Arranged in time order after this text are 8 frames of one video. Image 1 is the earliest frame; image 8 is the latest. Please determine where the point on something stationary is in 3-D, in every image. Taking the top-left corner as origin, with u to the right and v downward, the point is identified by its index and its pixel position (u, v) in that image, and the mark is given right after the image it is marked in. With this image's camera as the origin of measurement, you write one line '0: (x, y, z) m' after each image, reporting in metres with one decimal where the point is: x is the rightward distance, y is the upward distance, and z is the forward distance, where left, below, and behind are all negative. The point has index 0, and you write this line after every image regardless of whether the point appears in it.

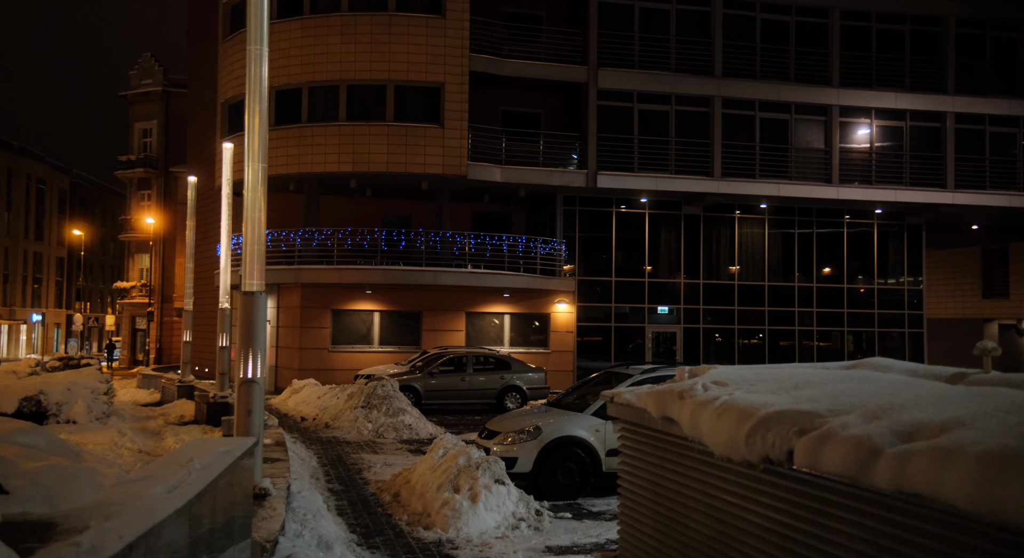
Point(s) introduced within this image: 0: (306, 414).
0: (-5.0, -3.3, +17.8) m
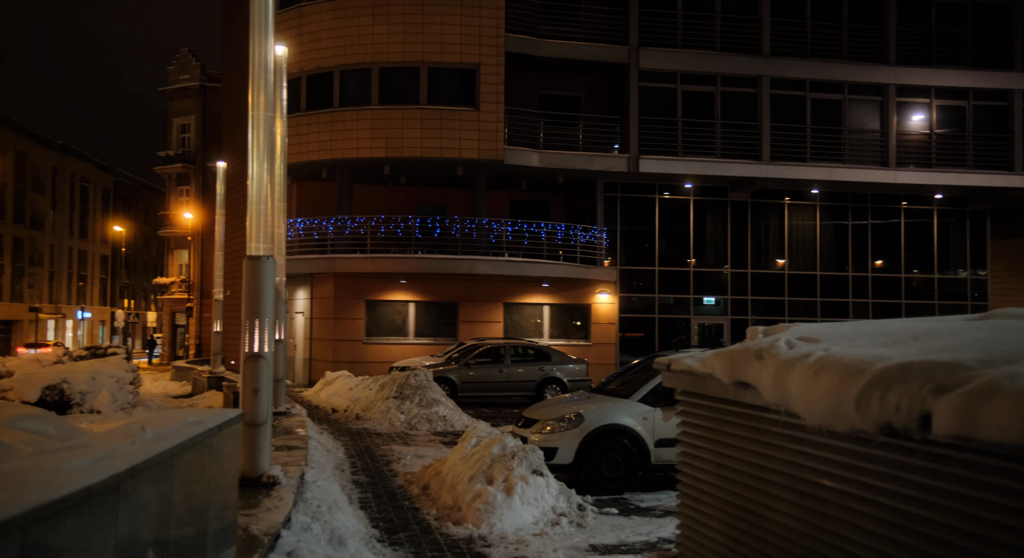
0: (-4.0, -2.9, +17.1) m
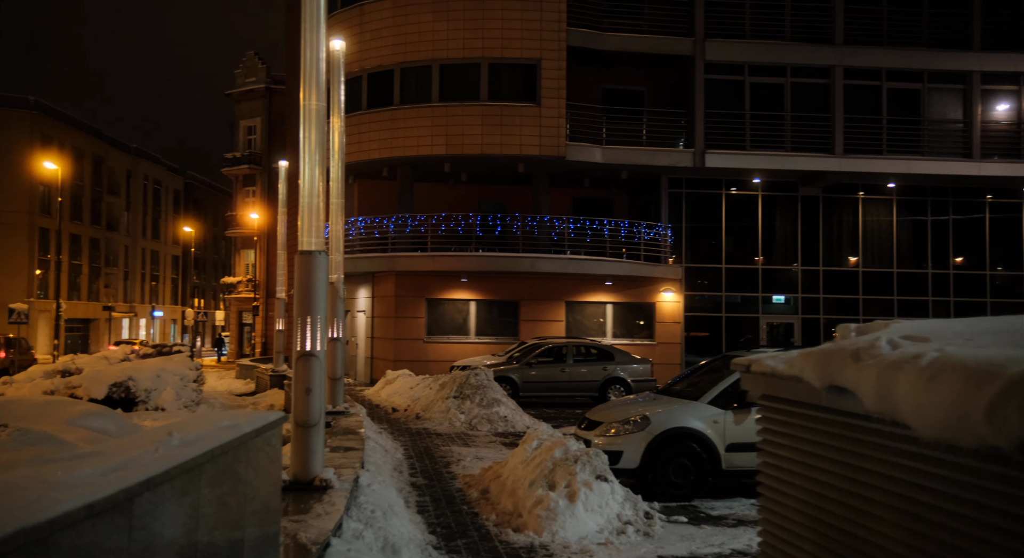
0: (-2.6, -2.9, +17.0) m
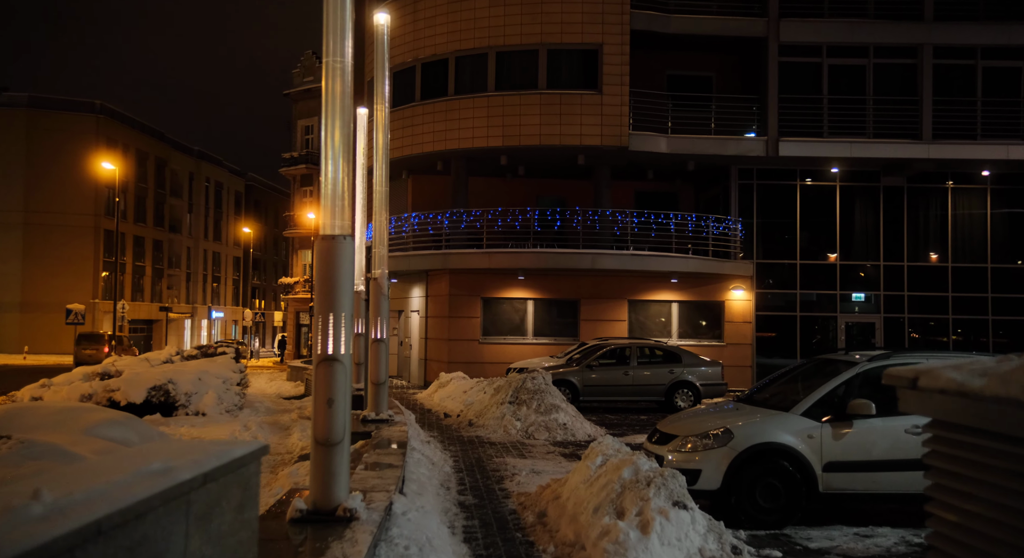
0: (-1.3, -2.8, +16.1) m
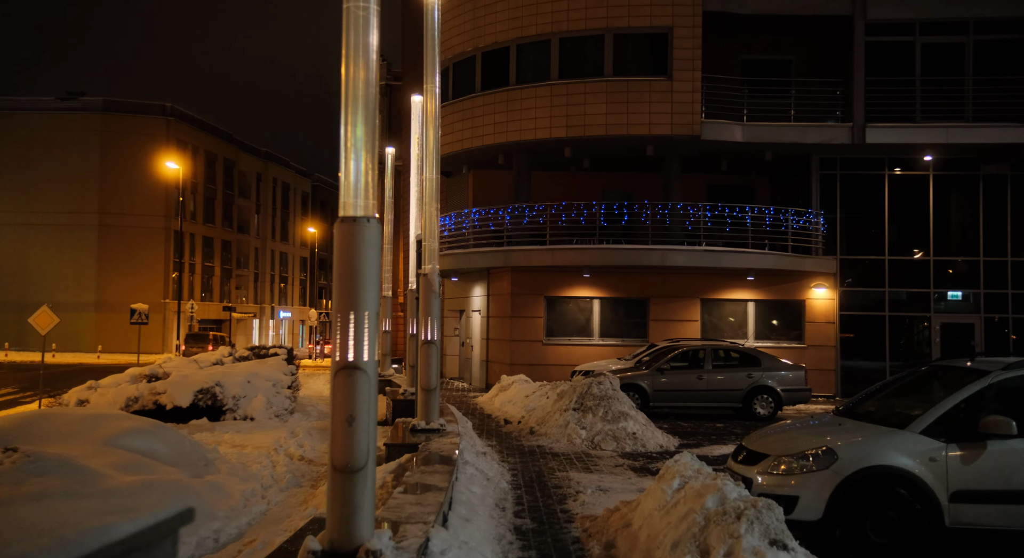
0: (0.0, -2.8, +15.1) m
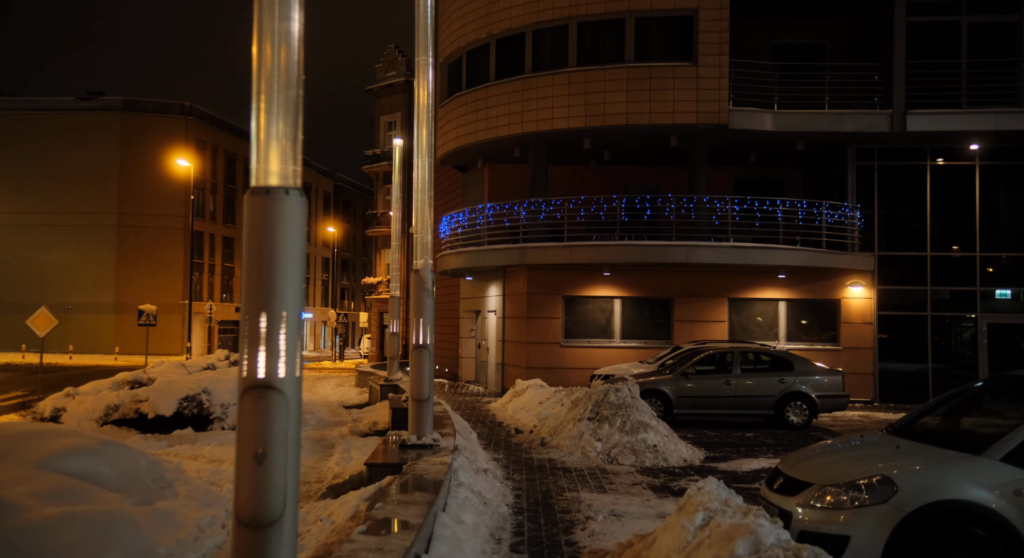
0: (+0.2, -2.7, +14.1) m
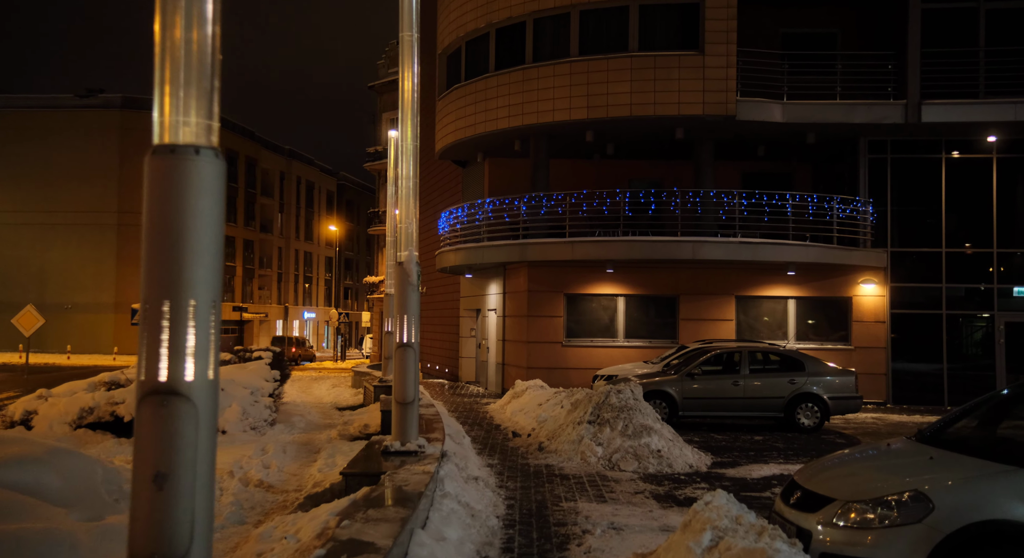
0: (+0.2, -2.7, +13.4) m
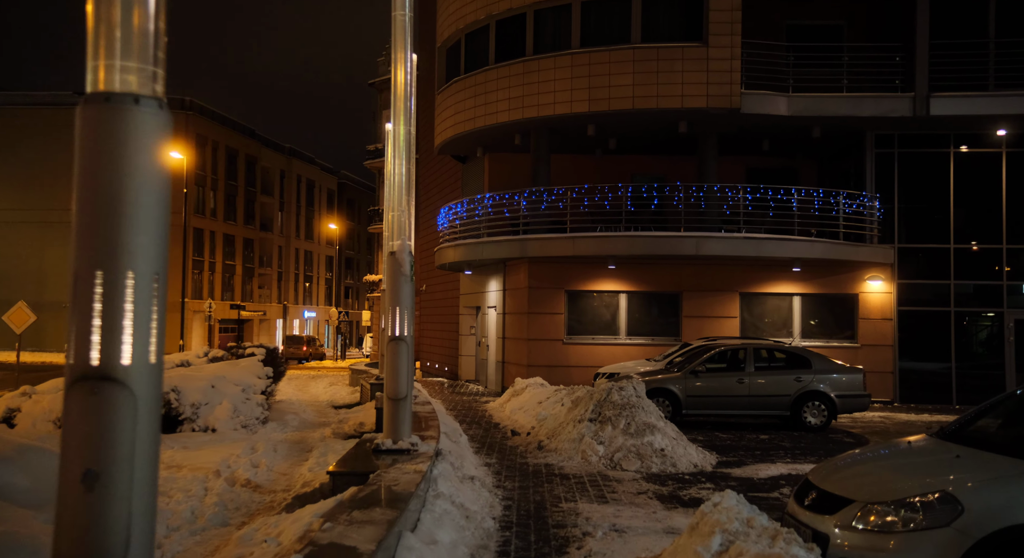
0: (+0.1, -2.6, +13.1) m
